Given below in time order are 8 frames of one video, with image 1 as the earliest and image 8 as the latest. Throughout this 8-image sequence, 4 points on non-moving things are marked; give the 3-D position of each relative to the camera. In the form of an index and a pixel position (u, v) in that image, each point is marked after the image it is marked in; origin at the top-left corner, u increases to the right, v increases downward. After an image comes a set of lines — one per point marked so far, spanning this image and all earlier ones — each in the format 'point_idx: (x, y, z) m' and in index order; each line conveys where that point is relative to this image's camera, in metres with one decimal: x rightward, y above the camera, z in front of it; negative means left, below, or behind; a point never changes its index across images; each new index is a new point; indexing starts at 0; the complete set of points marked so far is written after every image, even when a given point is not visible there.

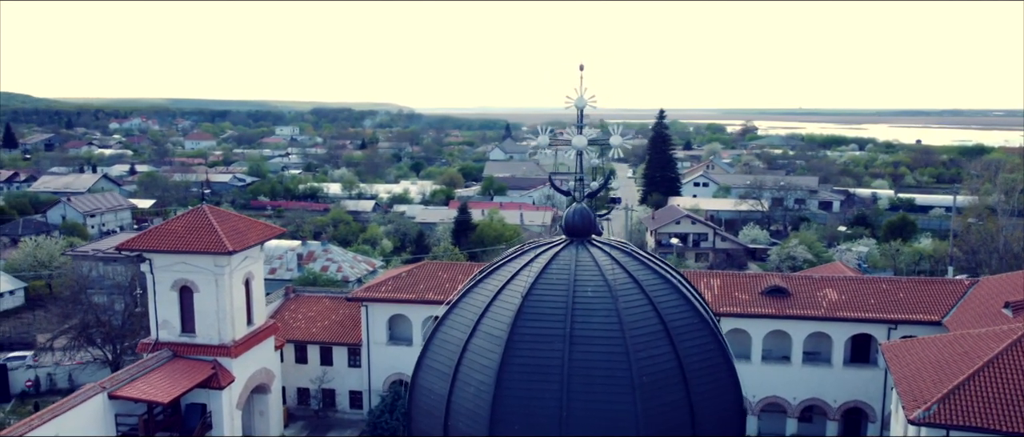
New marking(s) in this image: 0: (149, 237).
0: (-8.3, -0.4, +18.6) m
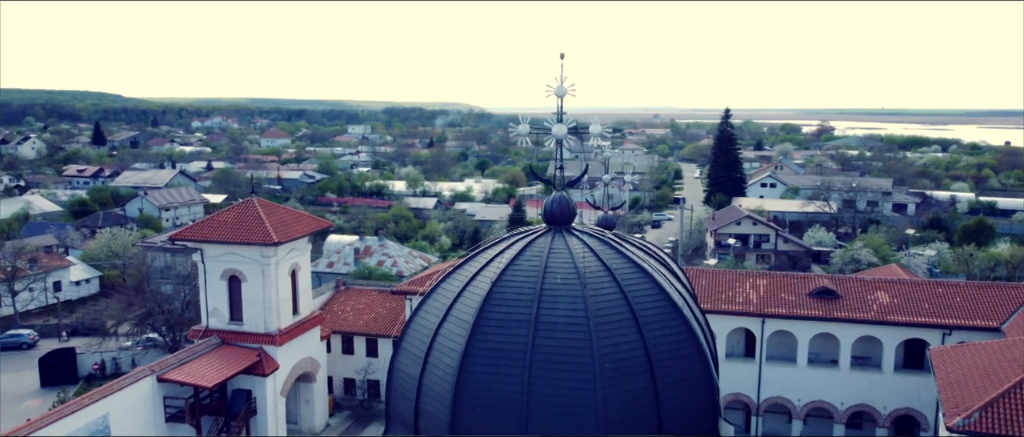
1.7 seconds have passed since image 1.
0: (-7.4, -0.2, +19.4) m
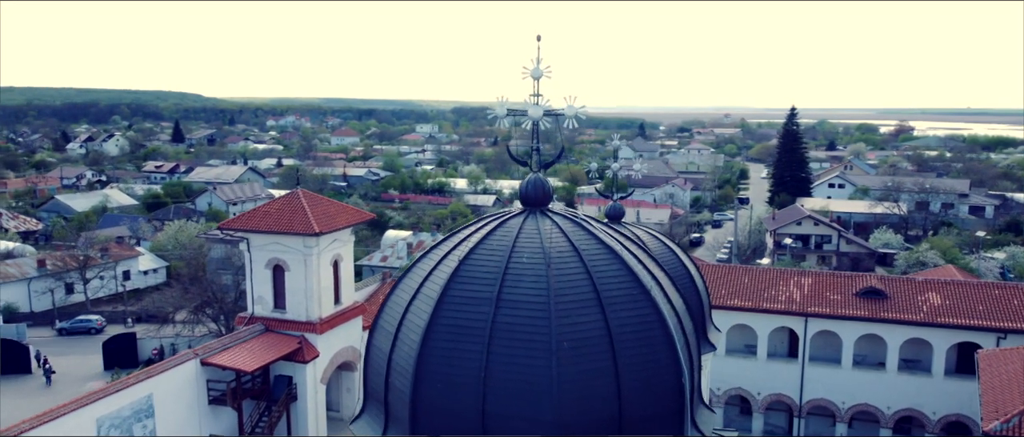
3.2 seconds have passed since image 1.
0: (-6.5, 0.0, +20.0) m
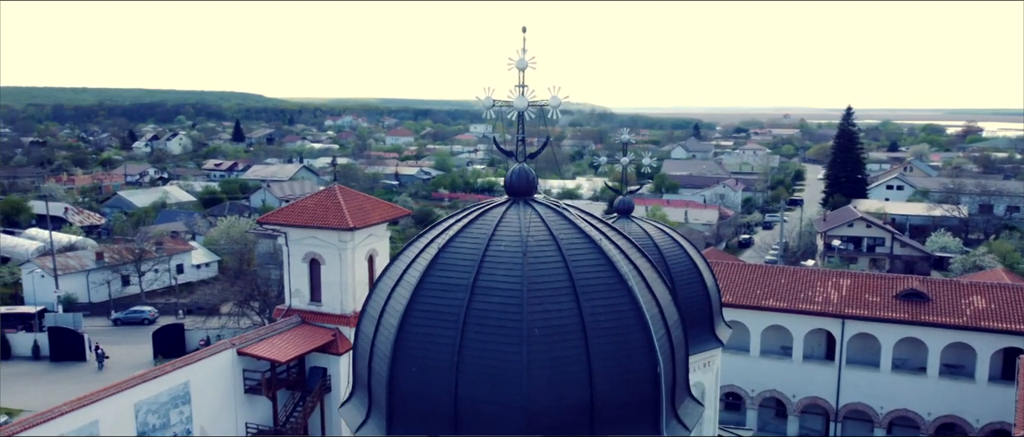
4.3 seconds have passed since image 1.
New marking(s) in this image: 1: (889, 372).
0: (-5.7, +0.1, +20.5) m
1: (+8.7, -3.6, +18.8) m
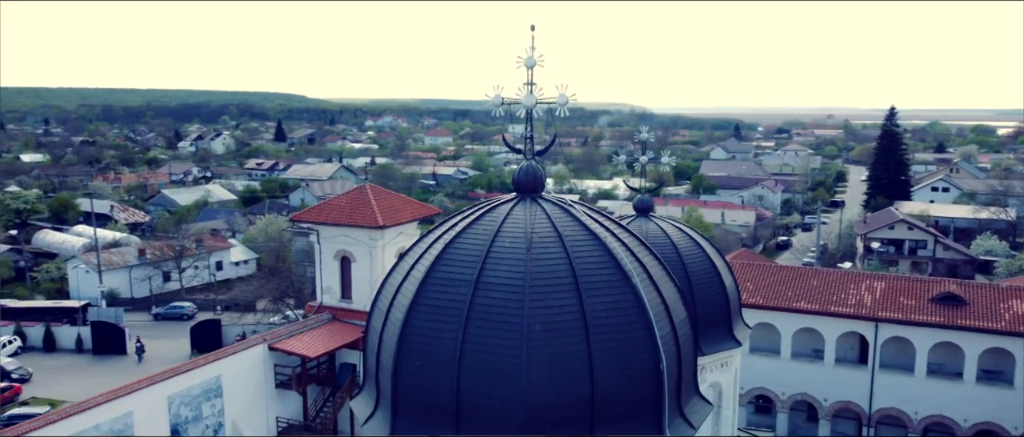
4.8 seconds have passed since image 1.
0: (-5.0, +0.2, +20.8) m
1: (+9.3, -3.6, +18.4) m
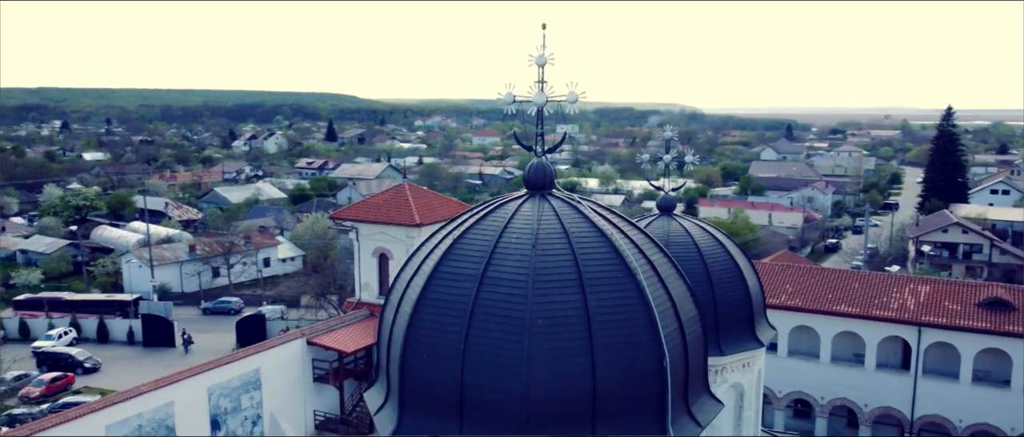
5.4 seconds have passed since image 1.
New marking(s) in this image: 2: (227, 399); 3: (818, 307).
0: (-4.0, +0.2, +21.1) m
1: (+10.1, -3.7, +17.9) m
2: (-5.7, -3.6, +16.2) m
3: (+7.2, -2.1, +19.2) m
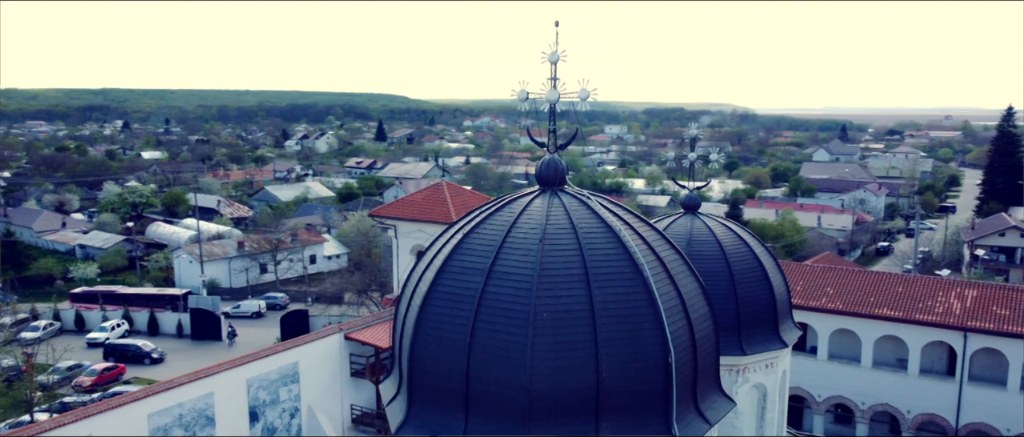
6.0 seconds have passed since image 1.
0: (-3.1, +0.3, +21.4) m
1: (+10.8, -3.7, +17.4) m
2: (-5.0, -3.5, +16.6) m
3: (+8.1, -2.1, +18.8) m
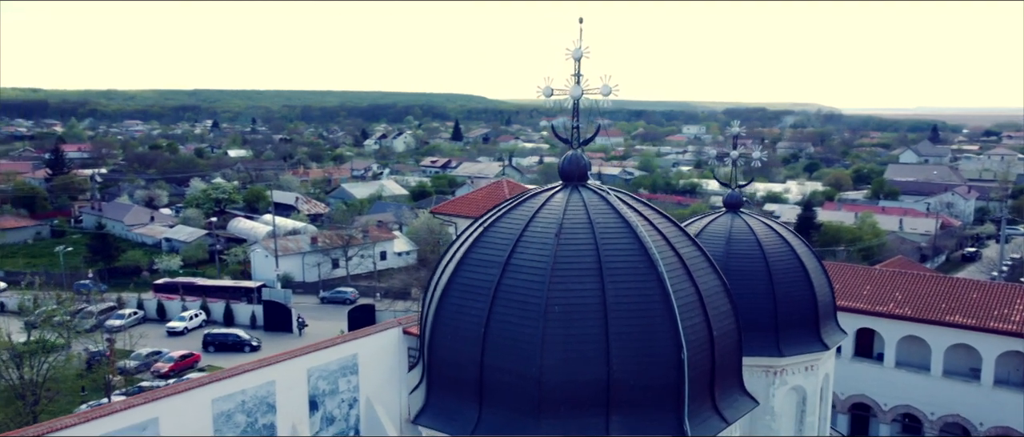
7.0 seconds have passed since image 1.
0: (-1.5, +0.4, +21.7) m
1: (+11.9, -3.8, +16.4) m
2: (-3.9, -3.4, +17.1) m
3: (+9.3, -2.2, +18.1) m
